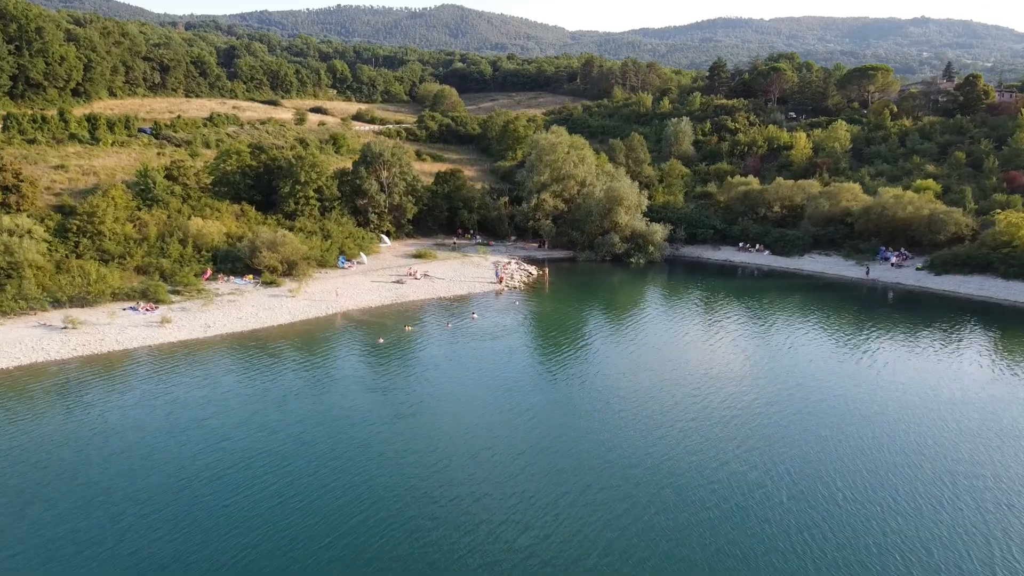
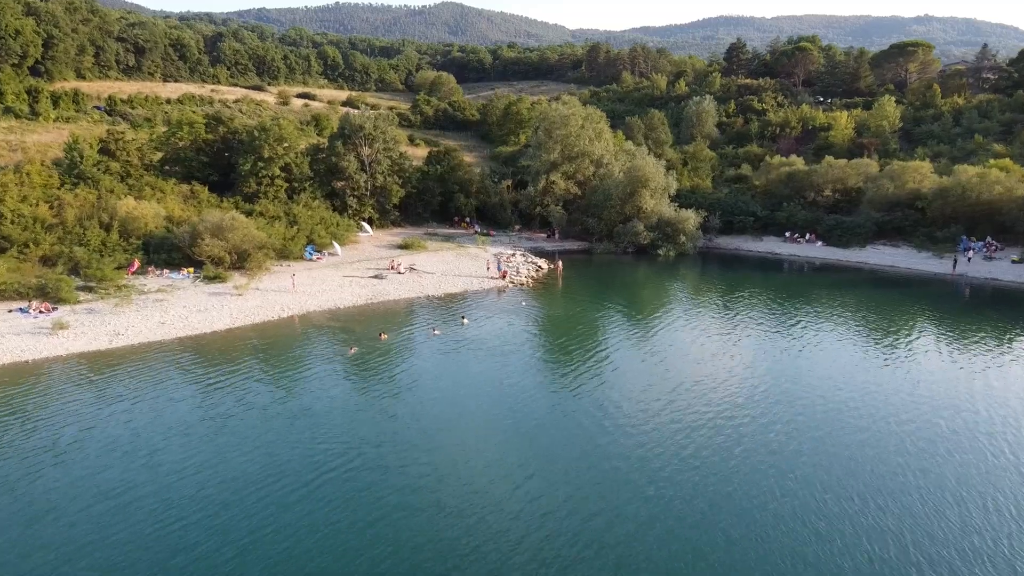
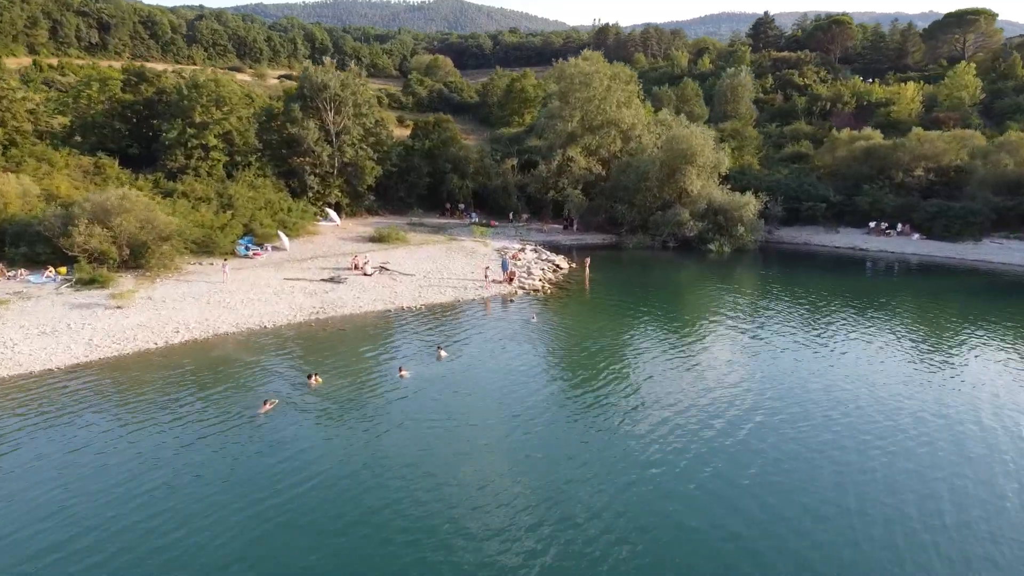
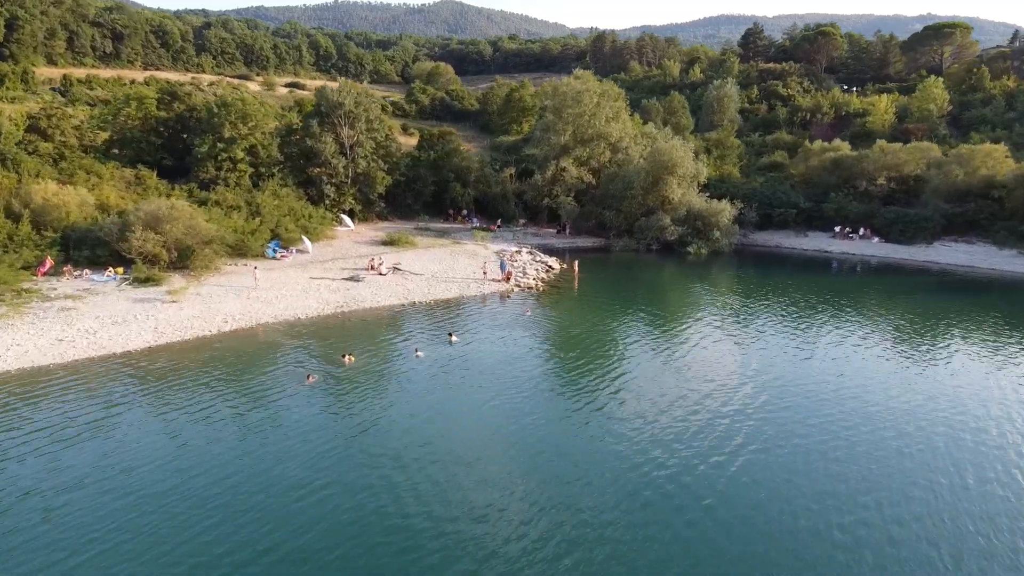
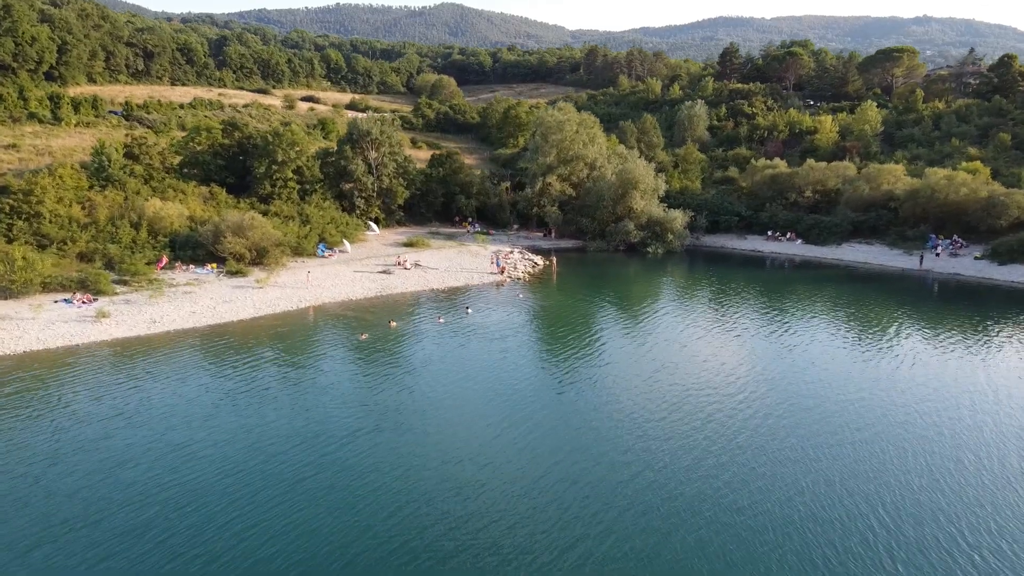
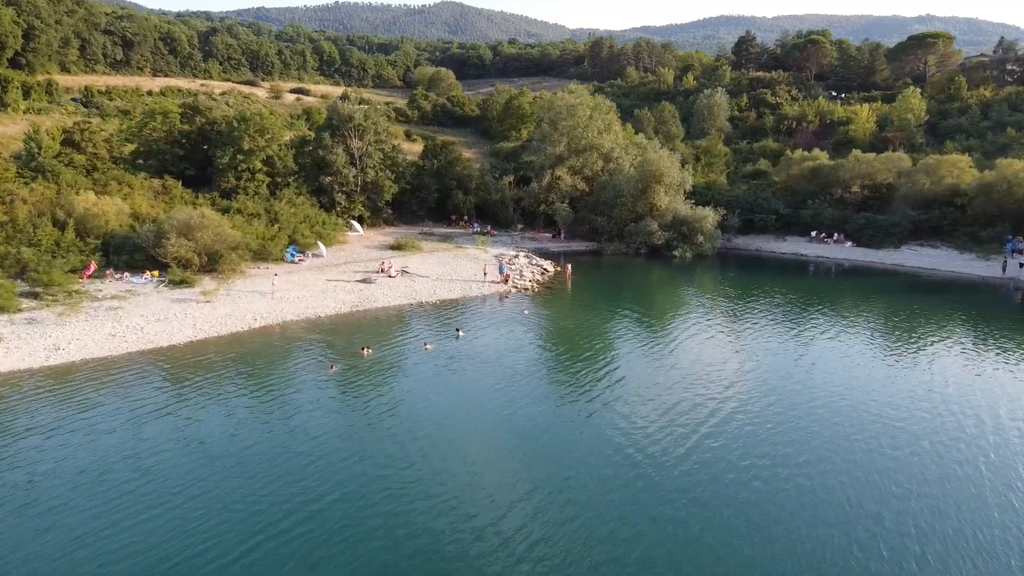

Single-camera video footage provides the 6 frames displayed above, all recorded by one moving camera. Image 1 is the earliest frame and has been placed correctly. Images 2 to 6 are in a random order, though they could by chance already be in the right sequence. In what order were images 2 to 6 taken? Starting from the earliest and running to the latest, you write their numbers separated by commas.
5, 2, 6, 4, 3
